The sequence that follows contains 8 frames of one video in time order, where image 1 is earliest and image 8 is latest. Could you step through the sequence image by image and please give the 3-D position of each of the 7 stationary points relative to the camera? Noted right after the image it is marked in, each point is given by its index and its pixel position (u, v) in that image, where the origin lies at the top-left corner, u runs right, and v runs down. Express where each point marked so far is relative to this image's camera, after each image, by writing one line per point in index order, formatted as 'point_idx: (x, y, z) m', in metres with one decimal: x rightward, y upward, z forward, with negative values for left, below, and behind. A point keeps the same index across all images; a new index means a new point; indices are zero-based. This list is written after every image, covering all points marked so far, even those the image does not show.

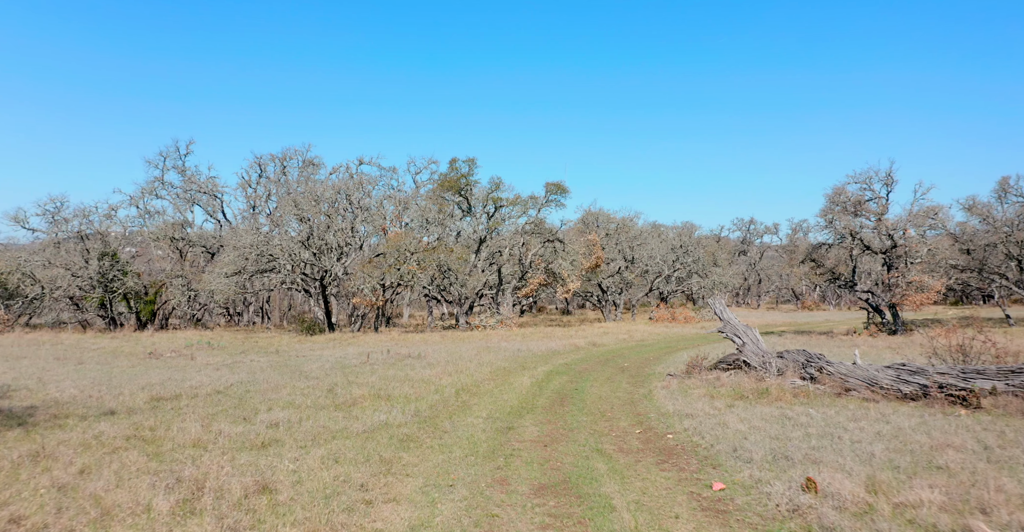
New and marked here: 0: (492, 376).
0: (-0.5, -3.1, +20.4) m
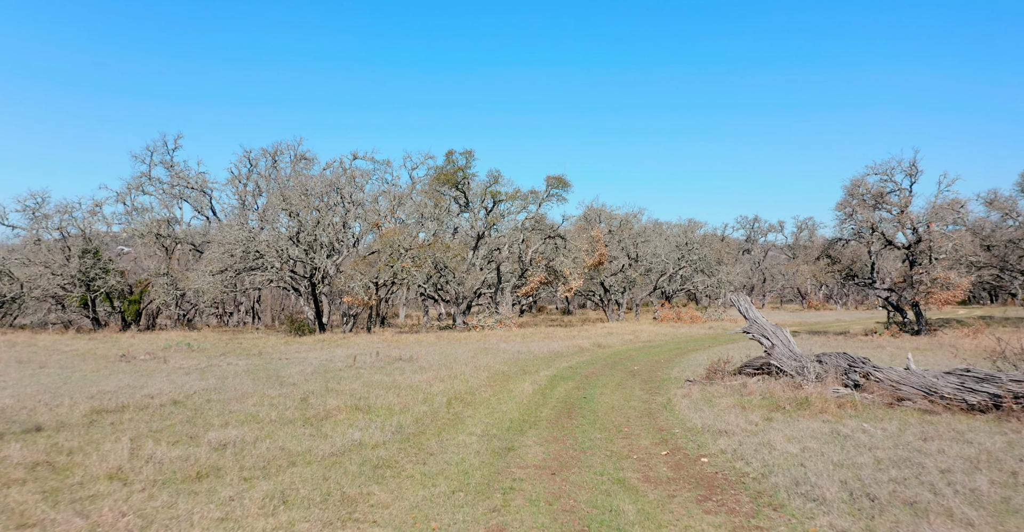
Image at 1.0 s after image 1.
0: (-0.5, -2.9, +18.3) m
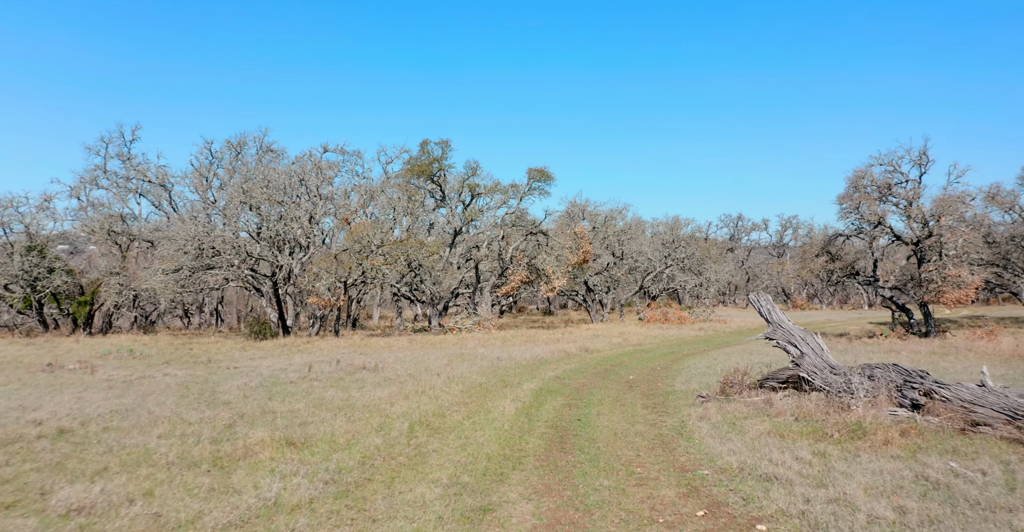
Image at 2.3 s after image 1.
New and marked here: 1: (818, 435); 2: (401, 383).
0: (-0.9, -2.8, +15.4) m
1: (+5.2, -3.0, +12.3) m
2: (-2.6, -2.9, +17.9) m
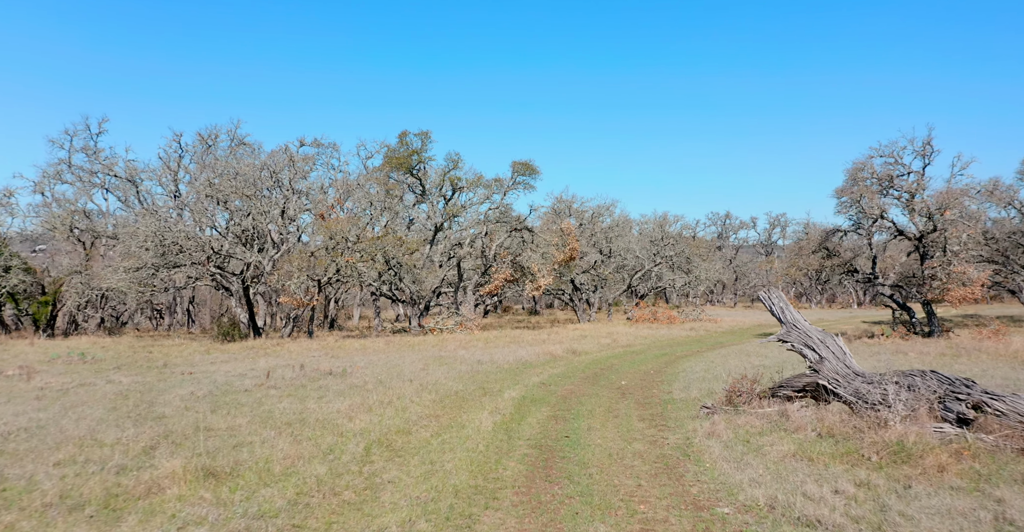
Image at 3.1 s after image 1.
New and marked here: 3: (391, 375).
0: (-1.3, -2.7, +13.6) m
1: (+4.9, -2.9, +10.6) m
2: (-3.1, -2.7, +16.0) m
3: (-3.2, -2.9, +19.4) m
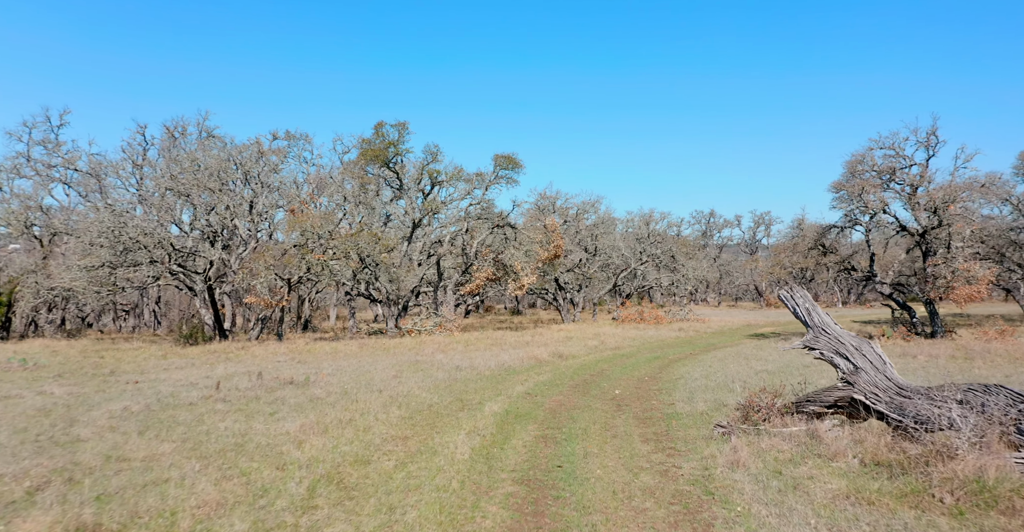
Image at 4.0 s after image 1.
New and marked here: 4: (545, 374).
0: (-1.6, -2.6, +11.6) m
1: (+4.6, -2.8, +8.8) m
2: (-3.4, -2.7, +14.0) m
3: (-3.7, -2.8, +17.4) m
4: (+0.9, -2.9, +19.9) m
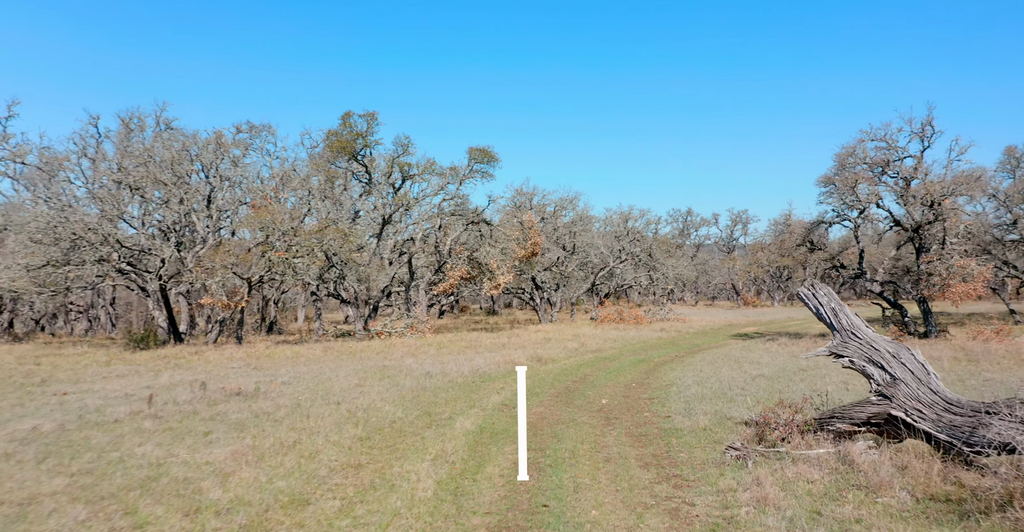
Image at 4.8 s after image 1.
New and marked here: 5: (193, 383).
0: (-2.0, -2.5, +9.8) m
1: (+4.4, -2.7, +7.2) m
2: (-3.9, -2.6, +12.1) m
3: (-4.2, -2.7, +15.5) m
4: (+0.3, -2.9, +18.1) m
5: (-7.8, -2.9, +17.7) m
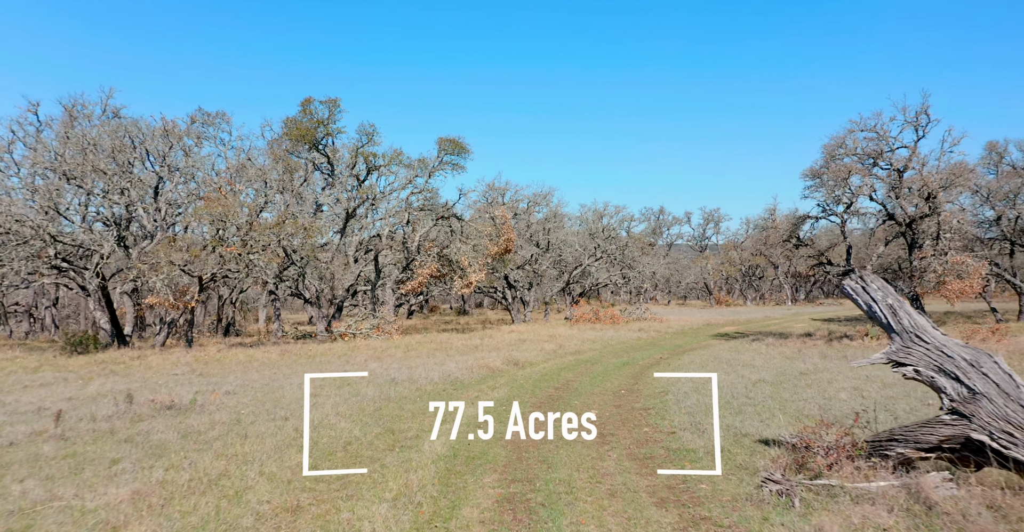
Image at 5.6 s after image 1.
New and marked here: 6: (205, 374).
0: (-2.2, -2.4, +7.8) m
1: (+4.3, -2.6, +5.5) m
2: (-4.1, -2.5, +10.1) m
3: (-4.6, -2.6, +13.4) m
4: (-0.3, -2.7, +16.2) m
5: (-8.3, -2.7, +15.4) m
6: (-8.4, -2.9, +19.7) m
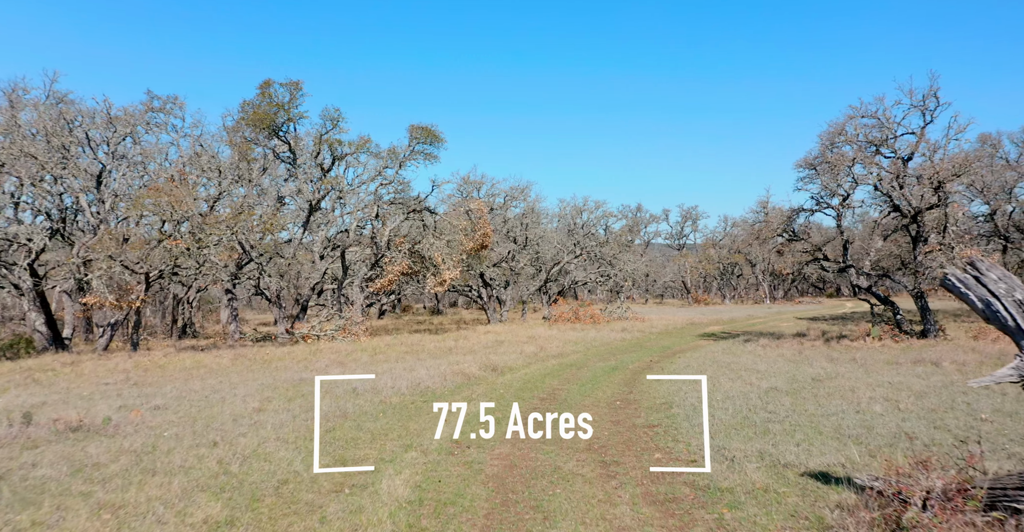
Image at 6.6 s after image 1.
0: (-2.3, -2.3, +5.6) m
1: (+4.3, -2.4, +3.5) m
2: (-4.3, -2.3, +7.7) m
3: (-4.9, -2.5, +11.1) m
4: (-0.7, -2.6, +14.0) m
5: (-8.7, -2.6, +12.9) m
6: (-8.9, -2.8, +17.3) m
